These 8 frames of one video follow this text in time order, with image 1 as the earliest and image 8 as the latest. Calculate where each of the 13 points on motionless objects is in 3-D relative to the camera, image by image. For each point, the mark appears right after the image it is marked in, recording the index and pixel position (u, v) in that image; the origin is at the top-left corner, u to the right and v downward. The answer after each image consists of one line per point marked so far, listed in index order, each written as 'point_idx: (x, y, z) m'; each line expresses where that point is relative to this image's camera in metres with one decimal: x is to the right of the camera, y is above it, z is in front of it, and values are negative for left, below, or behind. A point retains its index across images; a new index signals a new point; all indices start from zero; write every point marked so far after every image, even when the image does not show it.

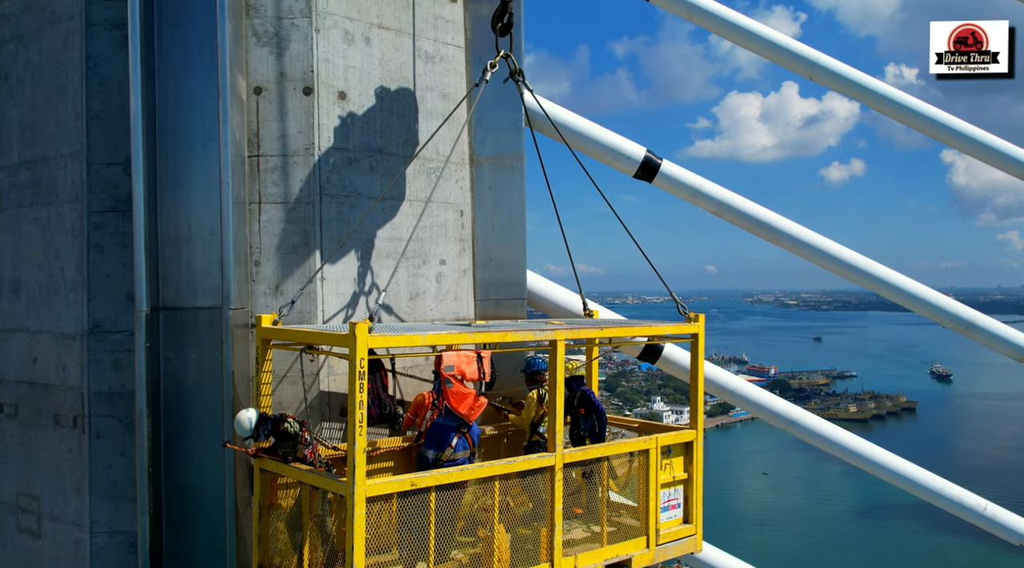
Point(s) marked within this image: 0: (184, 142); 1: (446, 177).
0: (-2.4, +1.0, +7.0) m
1: (-0.5, +0.9, +8.2) m
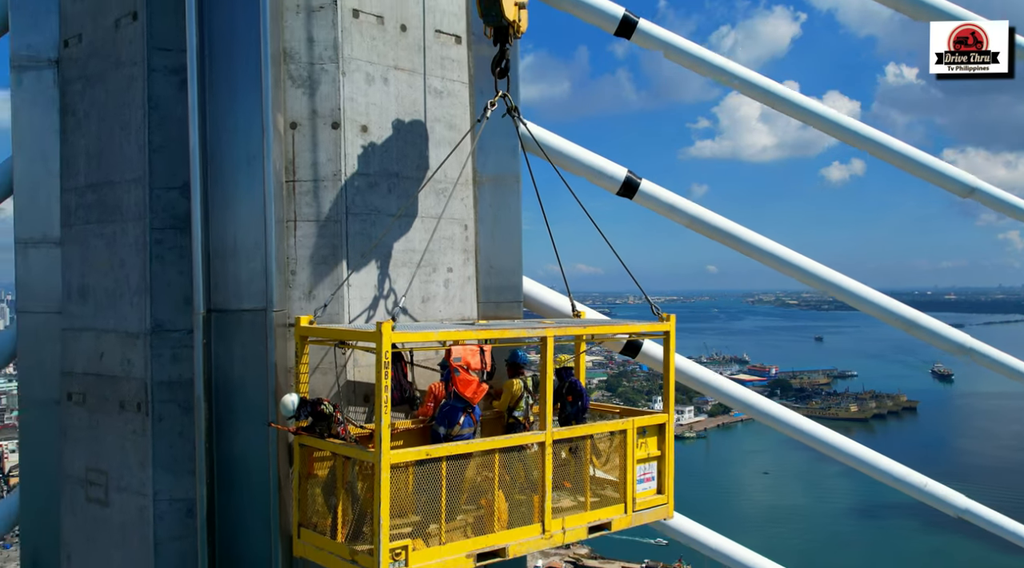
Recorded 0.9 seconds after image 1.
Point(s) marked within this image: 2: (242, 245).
0: (-2.5, +1.0, +8.2) m
1: (-0.6, +0.9, +9.4) m
2: (-2.4, +0.4, +8.2) m
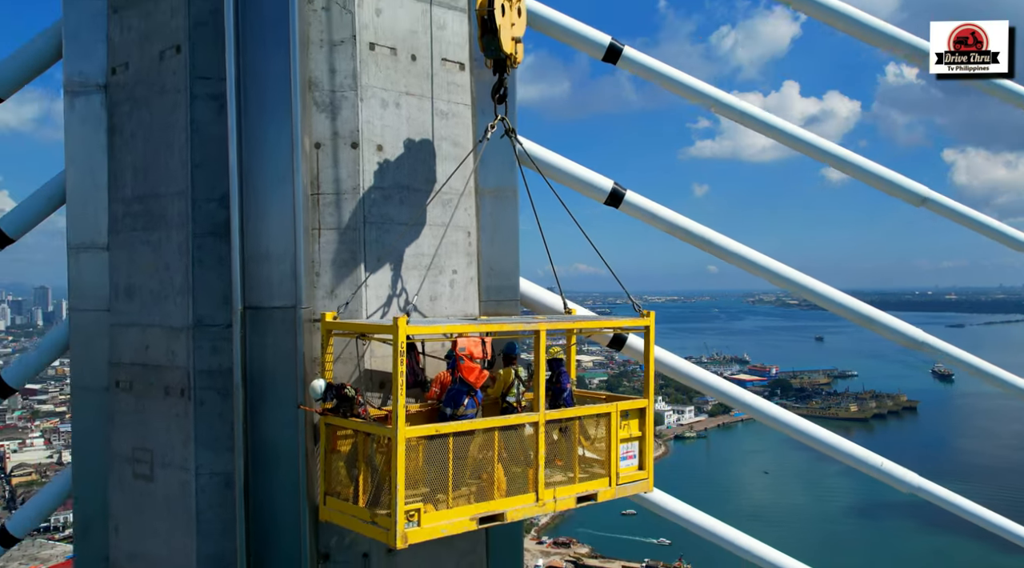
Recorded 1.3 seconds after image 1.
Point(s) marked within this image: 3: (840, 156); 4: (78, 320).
0: (-2.5, +1.0, +9.4) m
1: (-0.6, +0.9, +10.6) m
2: (-2.4, +0.4, +9.4) m
3: (+4.1, +1.6, +12.0) m
4: (-4.8, -0.4, +10.2) m
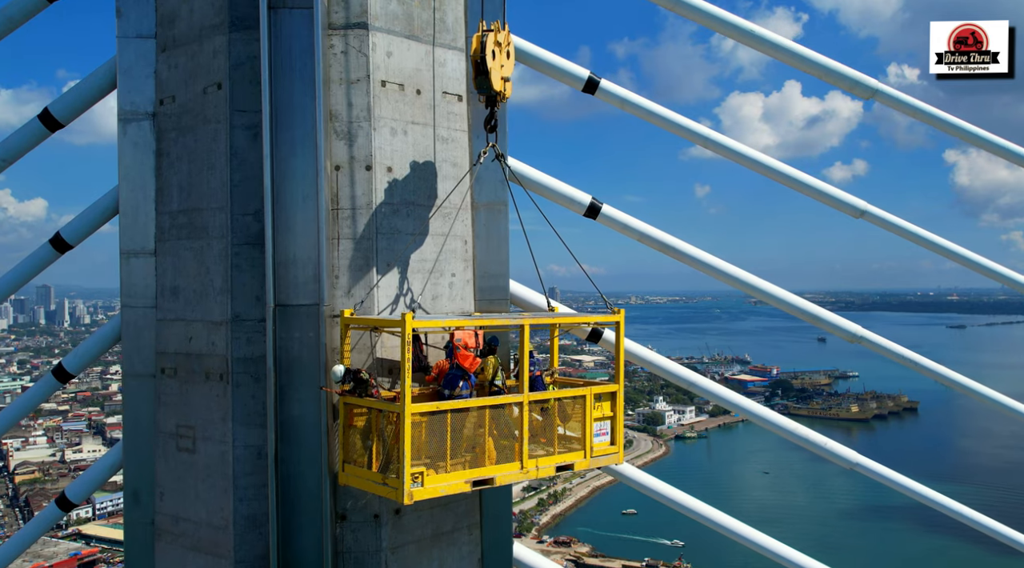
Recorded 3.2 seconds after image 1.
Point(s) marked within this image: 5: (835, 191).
0: (-2.6, +1.0, +11.1) m
1: (-0.7, +0.9, +12.3) m
2: (-2.5, +0.4, +11.1) m
3: (+4.0, +1.6, +13.6) m
4: (-4.9, -0.4, +11.9) m
5: (+4.8, +1.4, +13.7) m
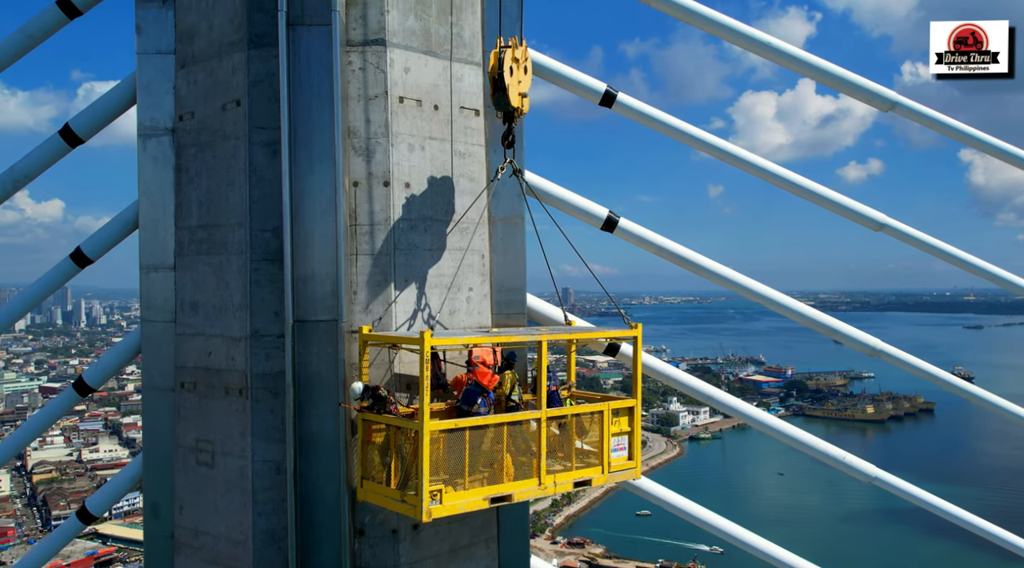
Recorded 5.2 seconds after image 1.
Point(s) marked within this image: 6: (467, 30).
0: (-2.4, +0.8, +11.1) m
1: (-0.5, +0.7, +12.3) m
2: (-2.3, +0.2, +11.1) m
3: (+4.3, +1.4, +13.6) m
4: (-4.7, -0.6, +12.0) m
5: (+5.0, +1.2, +13.6) m
6: (-0.6, +3.3, +12.2) m
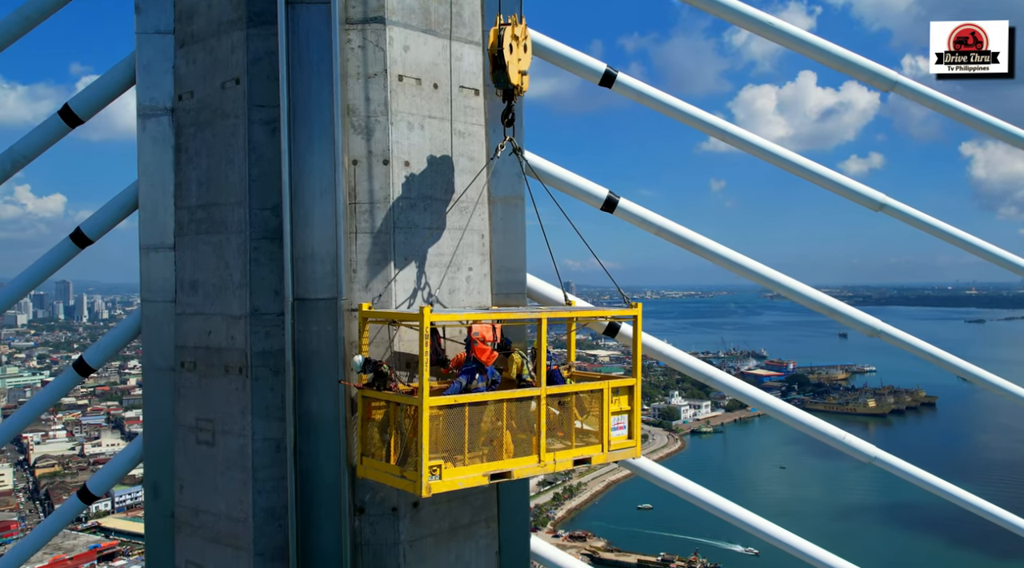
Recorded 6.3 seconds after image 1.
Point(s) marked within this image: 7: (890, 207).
0: (-2.4, +1.0, +11.1) m
1: (-0.5, +0.9, +12.3) m
2: (-2.3, +0.4, +11.1) m
3: (+4.3, +1.7, +13.6) m
4: (-4.7, -0.3, +12.0) m
5: (+5.0, +1.5, +13.6) m
6: (-0.6, +3.6, +12.2) m
7: (+5.5, +1.1, +13.6) m
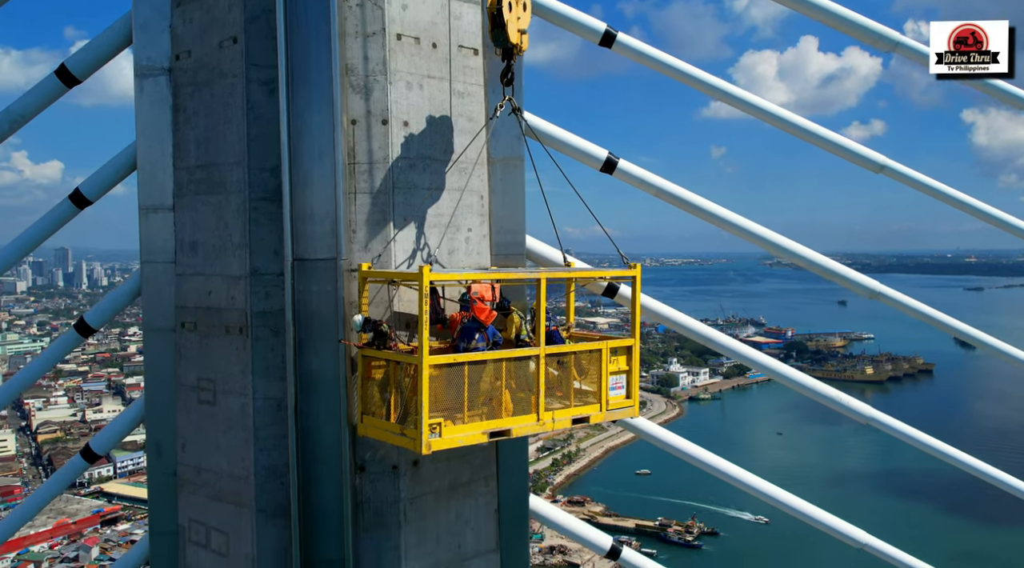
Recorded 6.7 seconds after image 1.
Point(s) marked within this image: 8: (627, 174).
0: (-2.4, +1.5, +11.1) m
1: (-0.5, +1.5, +12.3) m
2: (-2.3, +0.9, +11.2) m
3: (+4.3, +2.3, +13.5) m
4: (-4.7, +0.2, +12.0) m
5: (+5.0, +2.0, +13.6) m
6: (-0.6, +4.1, +12.1) m
7: (+5.5, +1.7, +13.6) m
8: (+1.6, +1.6, +13.3) m
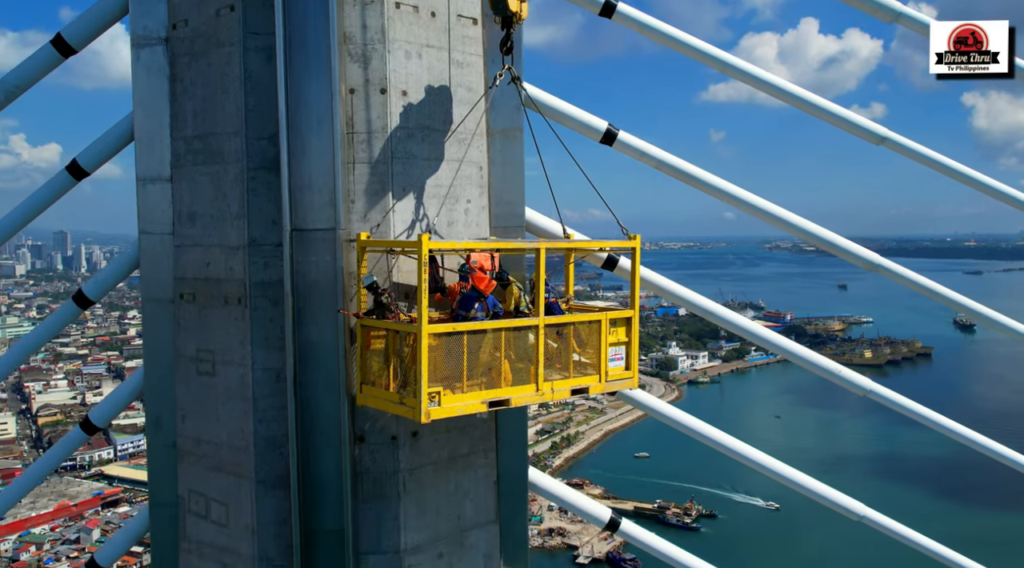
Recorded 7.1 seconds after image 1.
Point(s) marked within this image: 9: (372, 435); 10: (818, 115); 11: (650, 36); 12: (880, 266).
0: (-2.4, +1.9, +11.1) m
1: (-0.5, +1.8, +12.2) m
2: (-2.3, +1.3, +11.1) m
3: (+4.3, +2.6, +13.5) m
4: (-4.7, +0.5, +12.0) m
5: (+5.0, +2.4, +13.5) m
6: (-0.6, +4.5, +12.0) m
7: (+5.5, +2.1, +13.5) m
8: (+1.6, +2.0, +13.3) m
9: (-1.7, -1.9, +11.6) m
10: (+4.5, +2.4, +13.5) m
11: (+2.0, +3.5, +13.3) m
12: (+5.4, +0.3, +13.7) m
